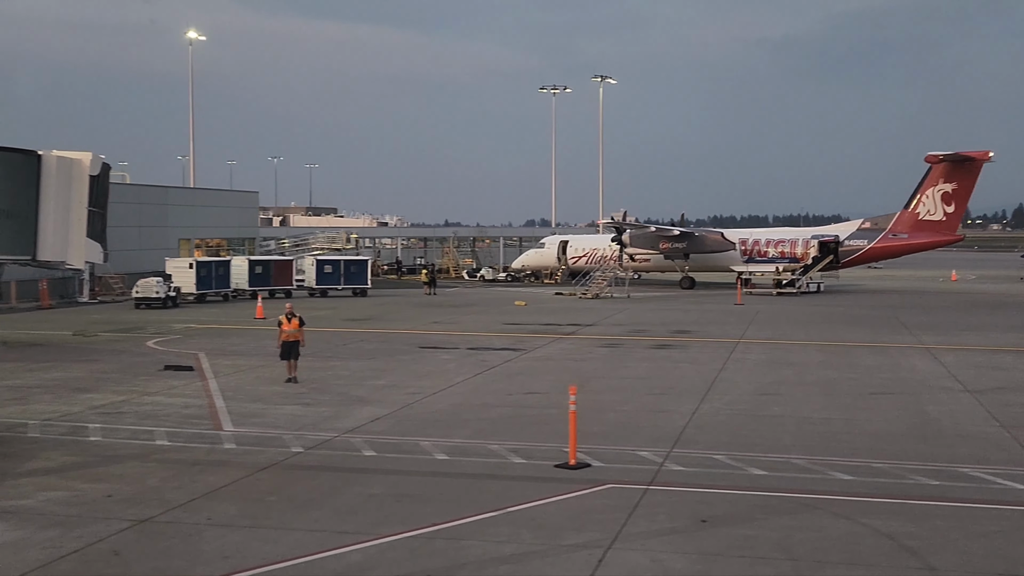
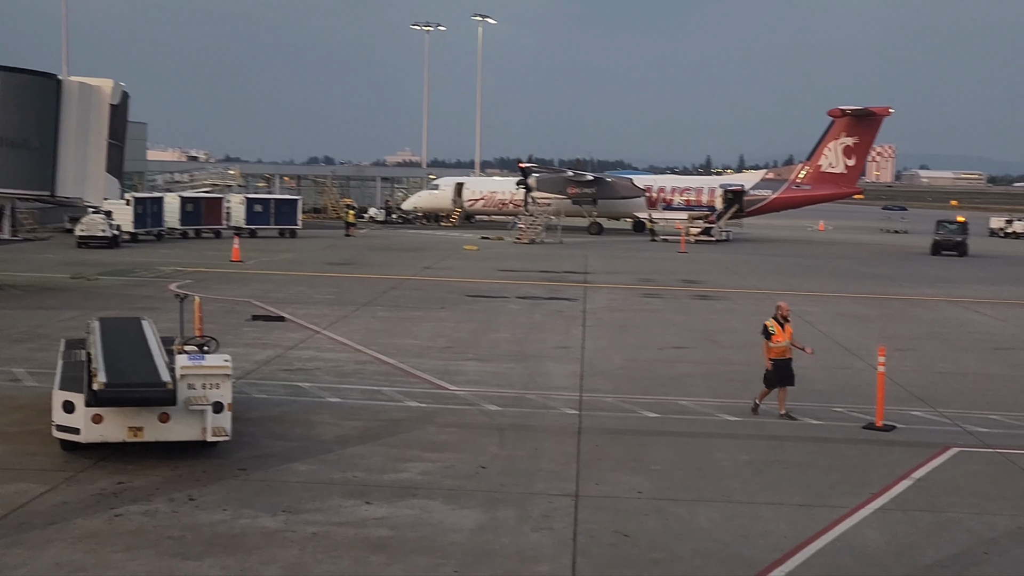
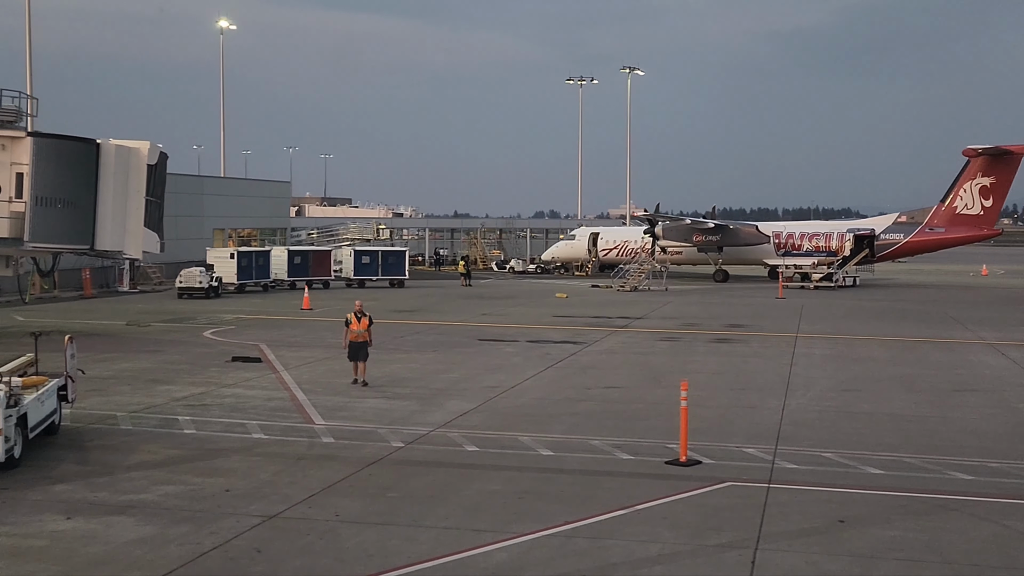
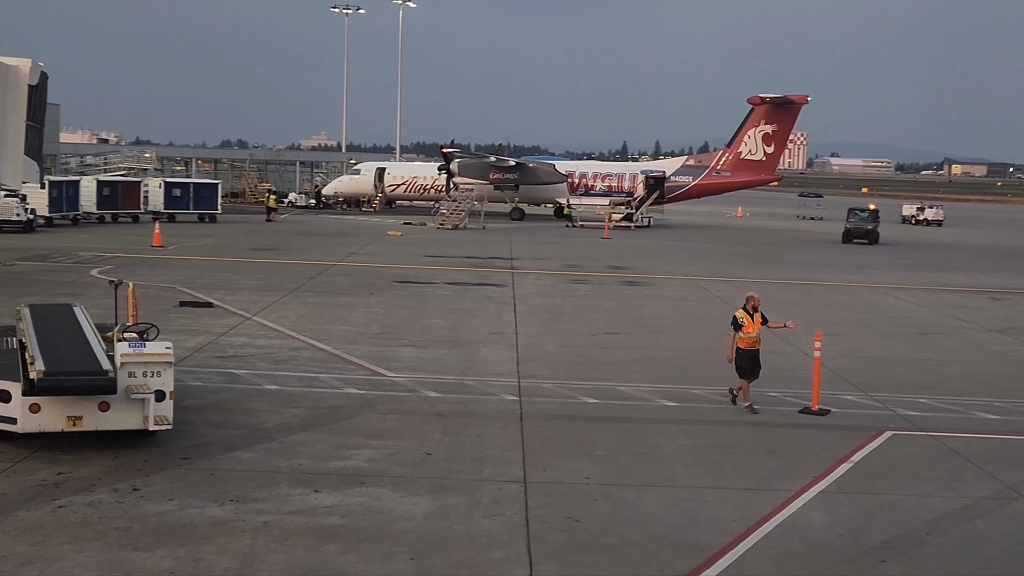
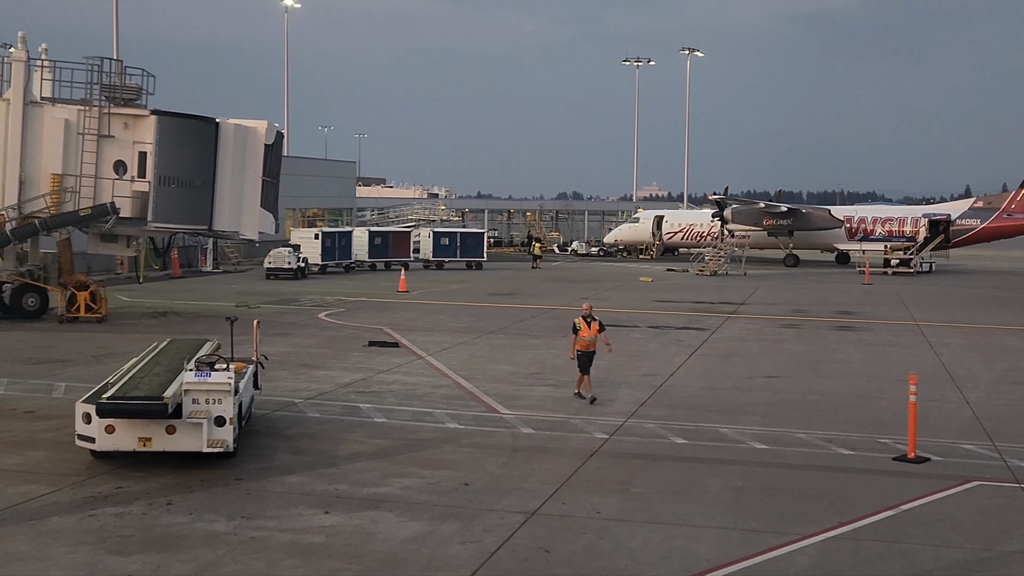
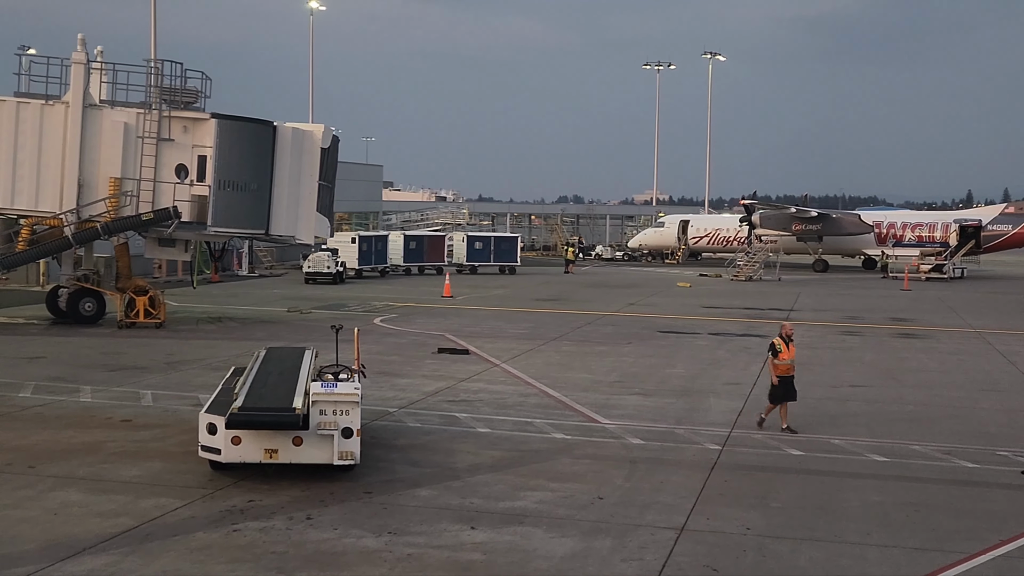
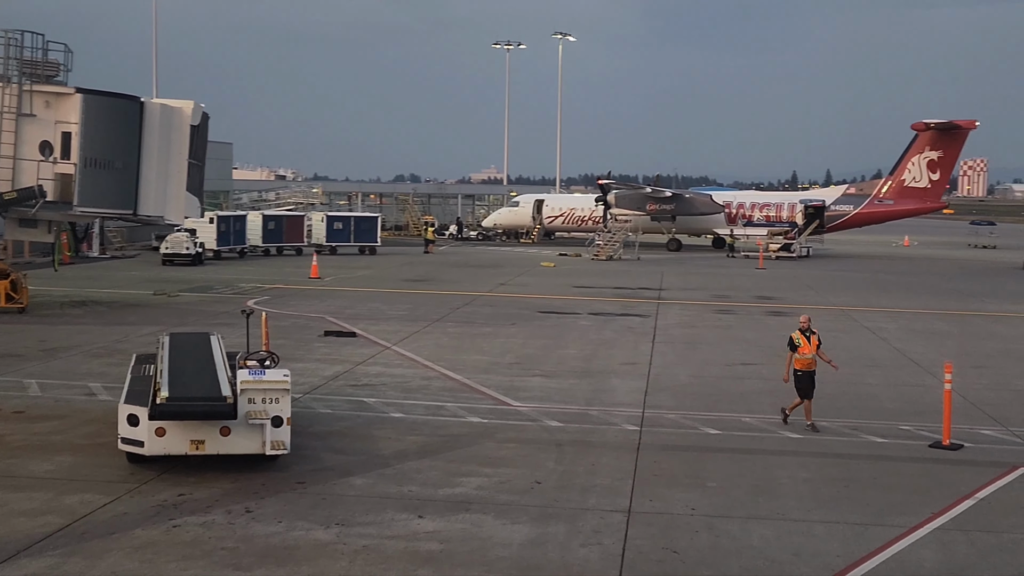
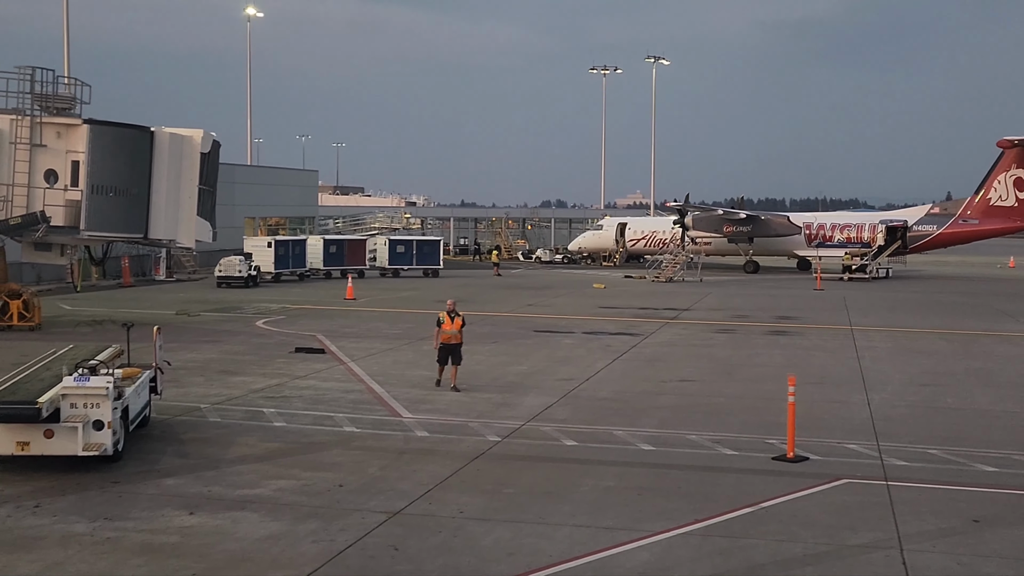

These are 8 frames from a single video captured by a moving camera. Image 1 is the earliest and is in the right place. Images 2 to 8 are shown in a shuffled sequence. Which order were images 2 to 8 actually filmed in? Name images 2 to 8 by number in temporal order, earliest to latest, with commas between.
3, 8, 5, 6, 7, 2, 4
